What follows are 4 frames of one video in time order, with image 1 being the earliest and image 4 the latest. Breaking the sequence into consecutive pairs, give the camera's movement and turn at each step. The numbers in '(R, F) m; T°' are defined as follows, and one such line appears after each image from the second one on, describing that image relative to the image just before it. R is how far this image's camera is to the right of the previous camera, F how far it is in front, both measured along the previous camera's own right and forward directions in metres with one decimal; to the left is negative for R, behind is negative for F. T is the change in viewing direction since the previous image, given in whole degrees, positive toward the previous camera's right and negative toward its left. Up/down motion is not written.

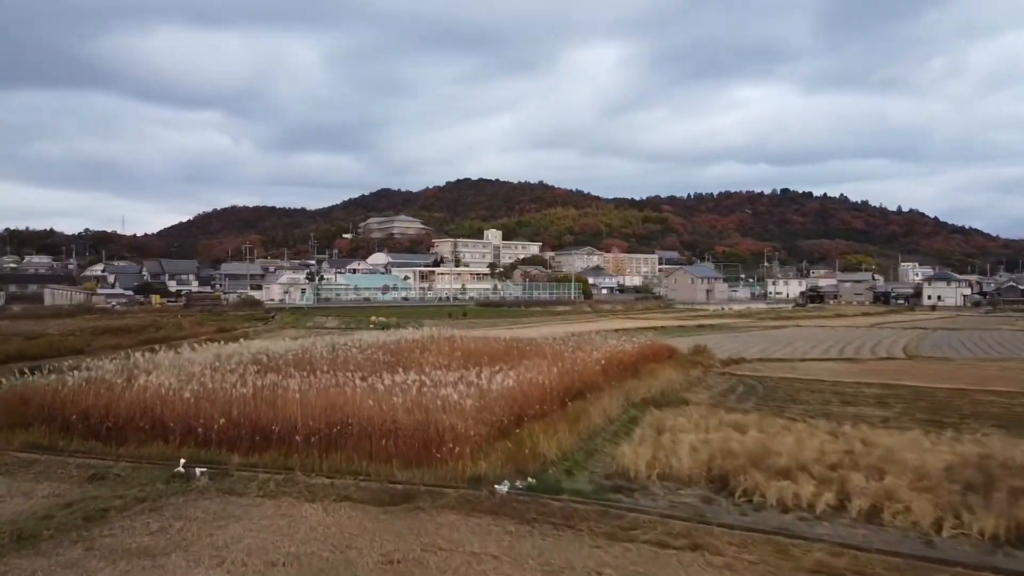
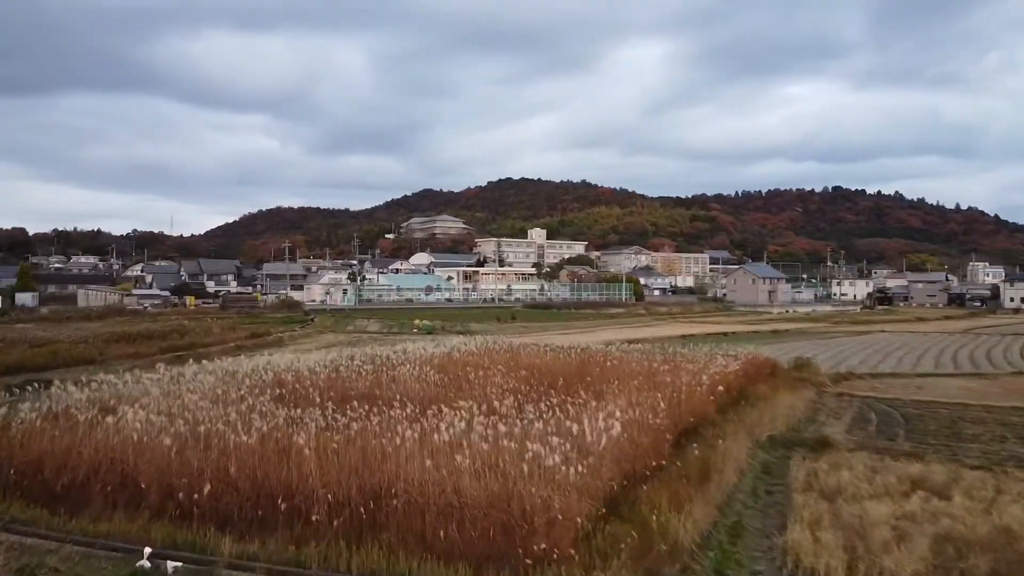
(-0.4, +2.0) m; -3°
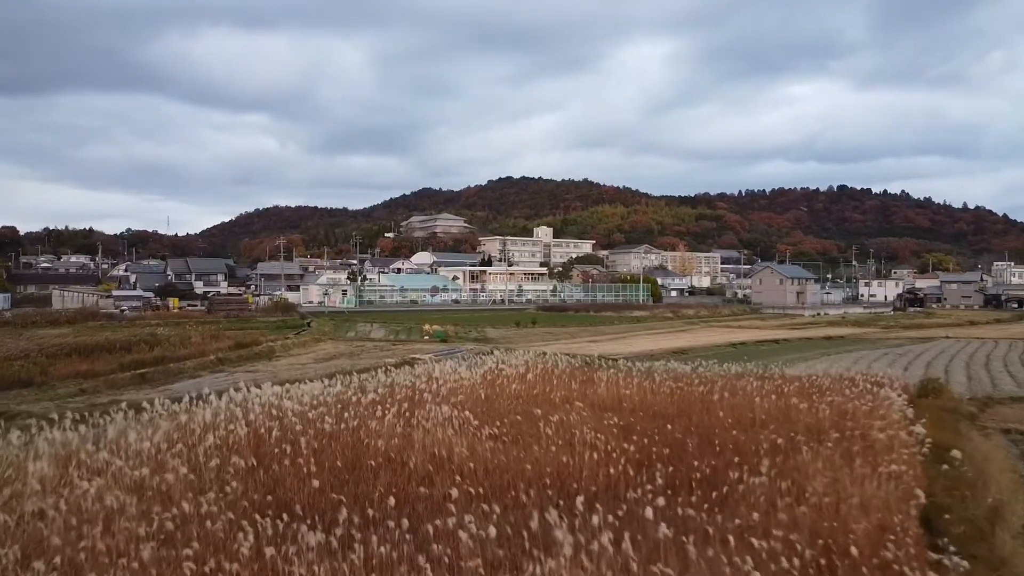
(-0.6, +2.6) m; 0°
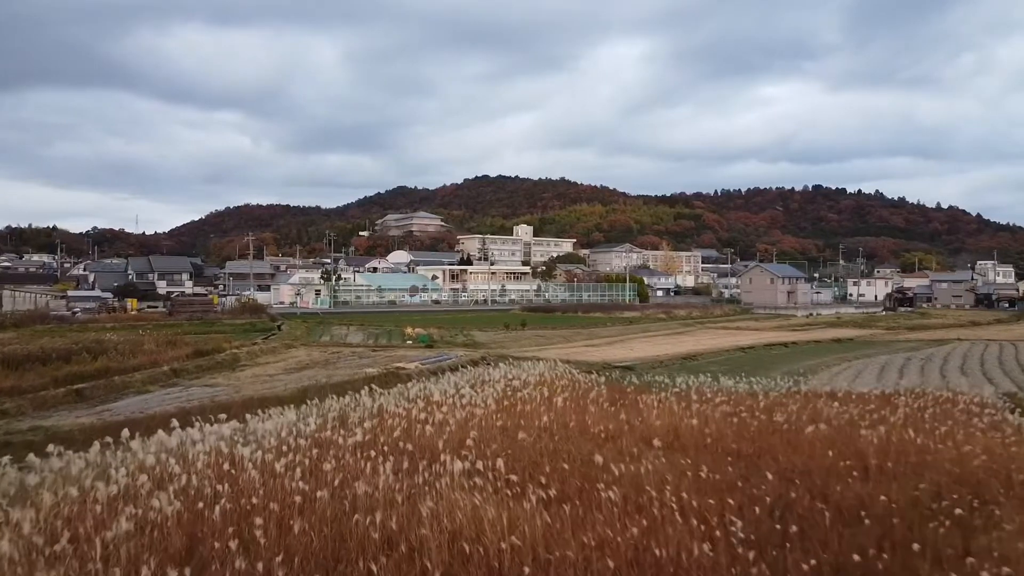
(-0.3, +1.6) m; +2°
